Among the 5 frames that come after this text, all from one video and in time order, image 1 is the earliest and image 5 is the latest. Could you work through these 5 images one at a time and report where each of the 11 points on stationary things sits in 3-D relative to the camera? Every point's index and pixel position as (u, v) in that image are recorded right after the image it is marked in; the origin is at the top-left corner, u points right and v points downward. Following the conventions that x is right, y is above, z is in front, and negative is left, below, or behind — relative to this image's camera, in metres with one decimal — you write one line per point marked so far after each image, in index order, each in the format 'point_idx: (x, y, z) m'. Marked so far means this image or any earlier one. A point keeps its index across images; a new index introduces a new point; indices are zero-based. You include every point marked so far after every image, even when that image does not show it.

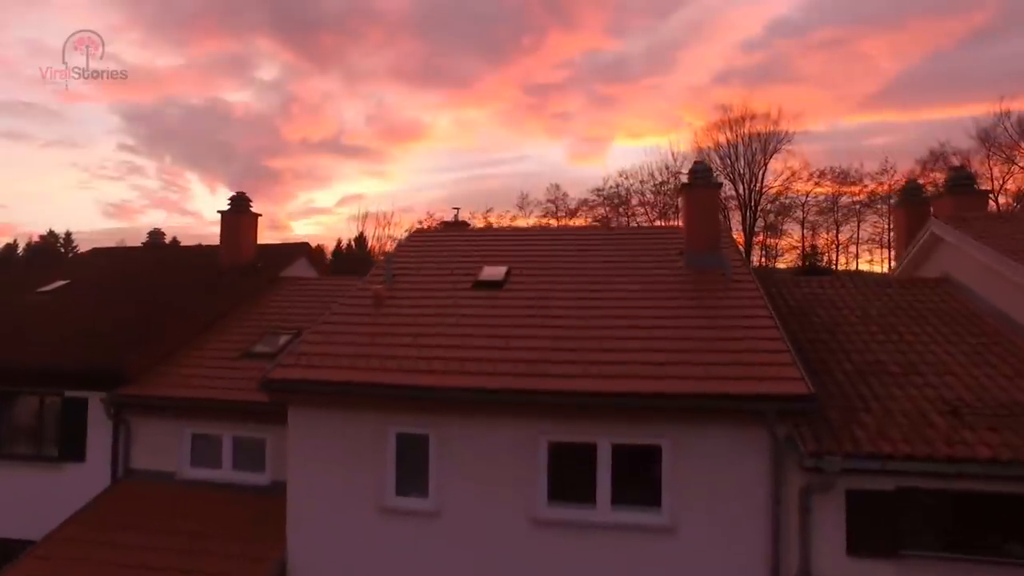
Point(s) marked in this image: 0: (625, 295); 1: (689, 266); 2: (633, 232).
0: (+0.9, 0.0, +5.9) m
1: (+1.5, +0.2, +6.2) m
2: (+1.2, +0.6, +7.5) m
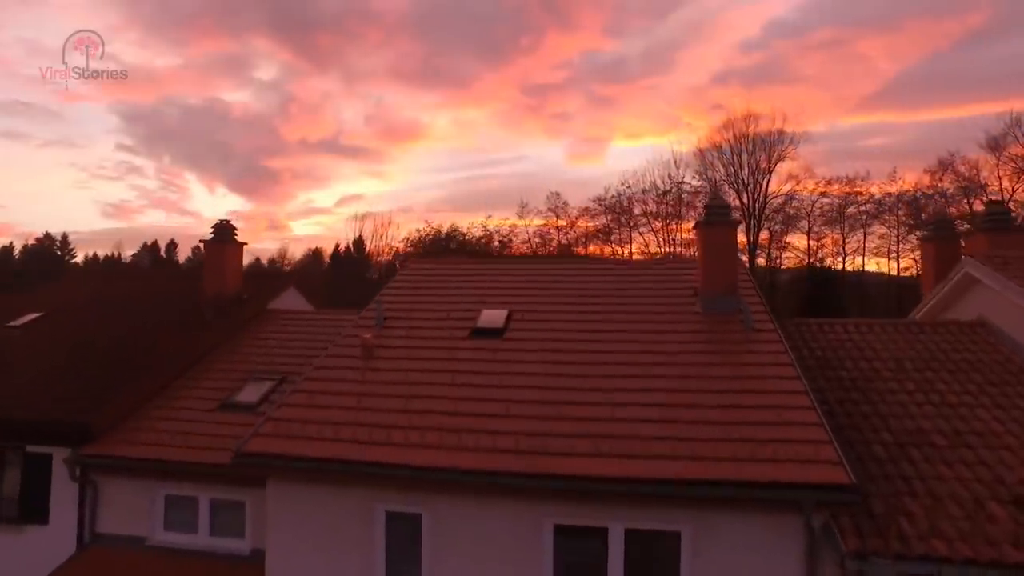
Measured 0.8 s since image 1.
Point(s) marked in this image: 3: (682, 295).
0: (+0.9, -0.4, +5.4) m
1: (+1.5, -0.2, +5.8) m
2: (+1.2, +0.2, +7.0) m
3: (+1.4, -0.1, +6.2) m
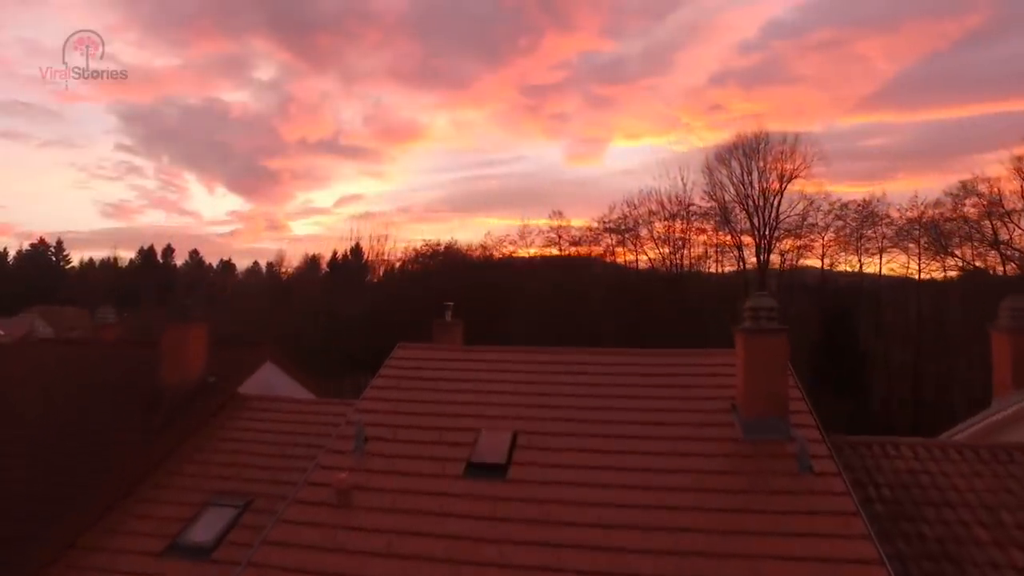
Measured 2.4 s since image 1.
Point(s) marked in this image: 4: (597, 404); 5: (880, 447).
0: (+0.9, -1.2, +4.4) m
1: (+1.5, -1.0, +4.8) m
2: (+1.2, -0.5, +6.0) m
3: (+1.4, -0.8, +5.2) m
4: (+0.6, -0.8, +5.4) m
5: (+2.6, -1.1, +5.1) m
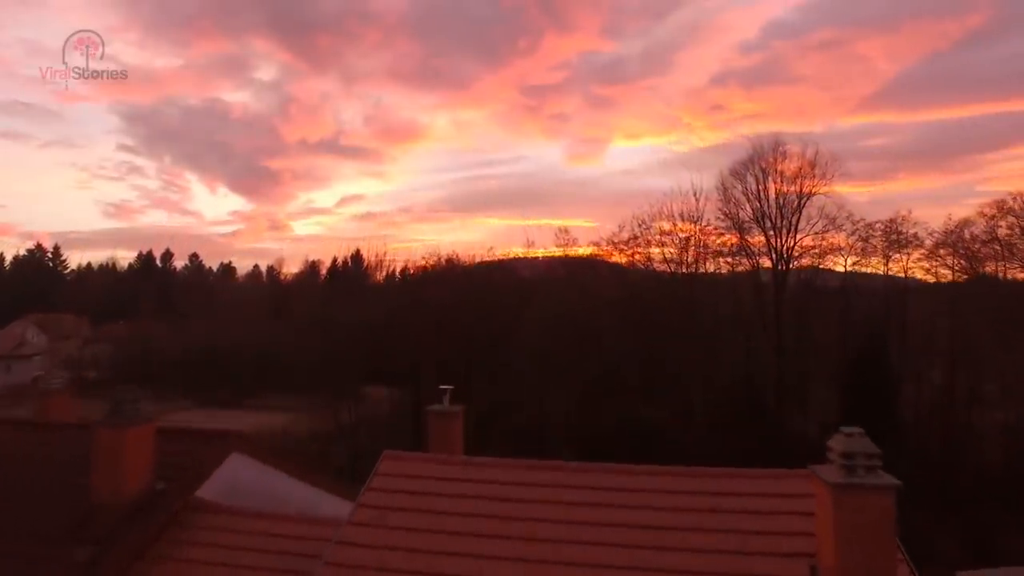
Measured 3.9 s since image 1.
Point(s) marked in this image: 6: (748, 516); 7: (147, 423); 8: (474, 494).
0: (+1.0, -1.9, +3.2) m
1: (+1.6, -1.7, +3.6) m
2: (+1.3, -1.2, +4.8) m
3: (+1.5, -1.5, +4.0) m
4: (+0.7, -1.5, +4.2) m
5: (+2.6, -1.8, +3.9) m
6: (+1.6, -1.3, +4.5) m
7: (-3.0, -1.1, +6.1) m
8: (-0.2, -1.4, +4.9) m
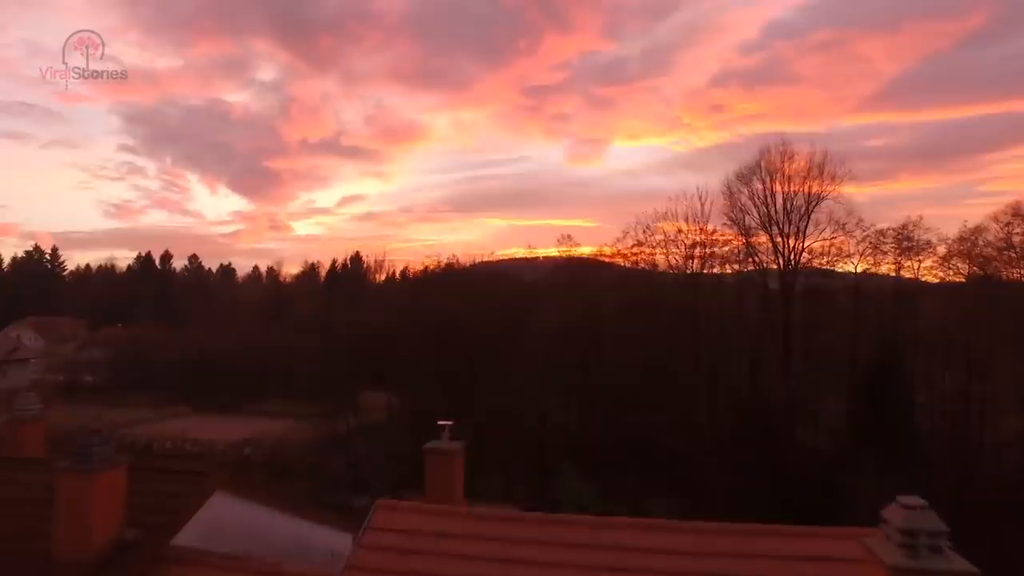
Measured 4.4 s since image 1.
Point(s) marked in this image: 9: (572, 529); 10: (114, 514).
0: (+1.1, -2.1, +2.6) m
1: (+1.7, -1.9, +3.0) m
2: (+1.4, -1.4, +4.3) m
3: (+1.6, -1.7, +3.4) m
4: (+0.8, -1.7, +3.7) m
5: (+2.7, -2.0, +3.3) m
6: (+1.7, -1.6, +3.9) m
7: (-2.9, -1.3, +5.6) m
8: (-0.1, -1.6, +4.4) m
9: (+0.6, -1.5, +4.5) m
10: (-2.9, -1.6, +5.4) m
